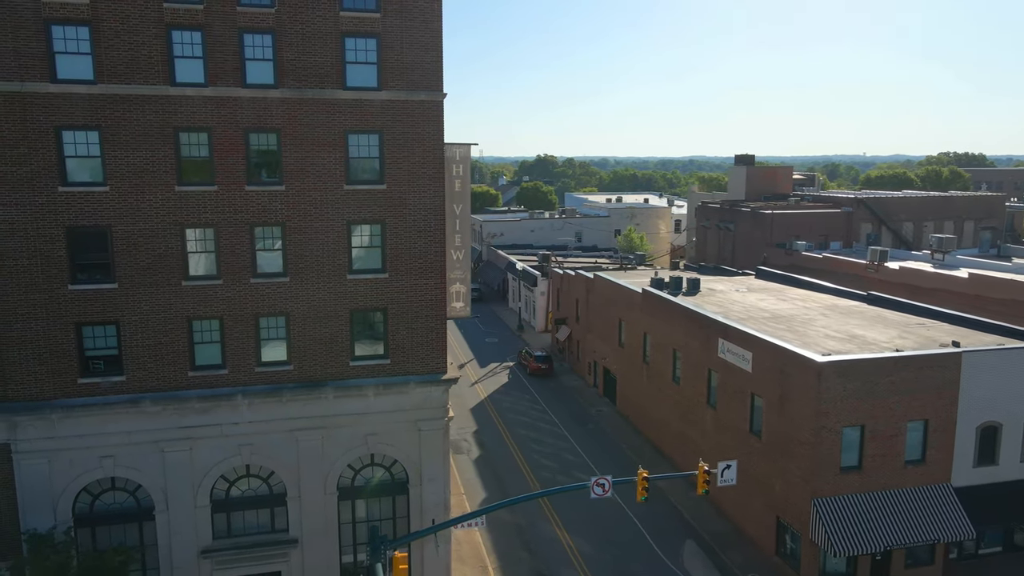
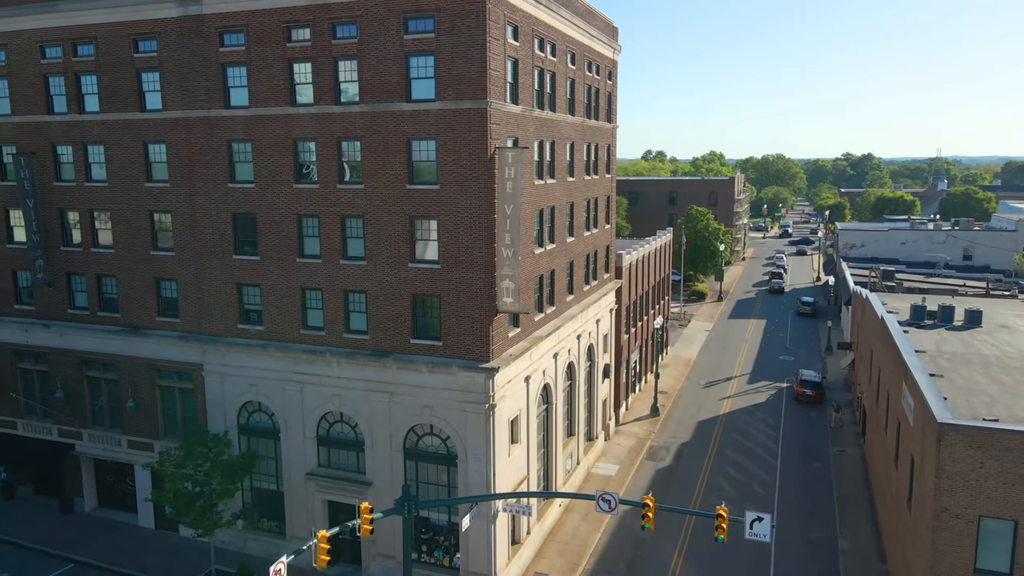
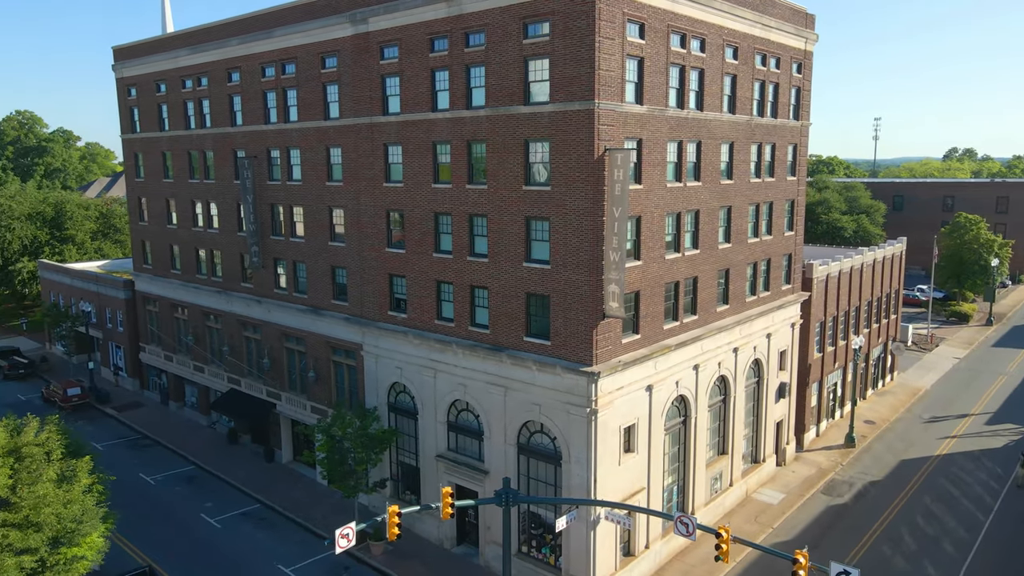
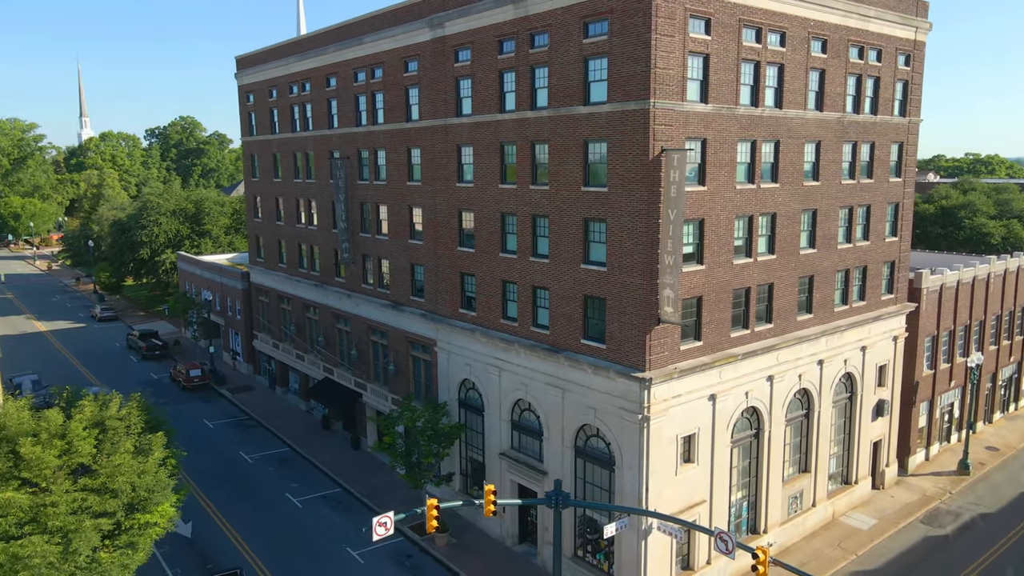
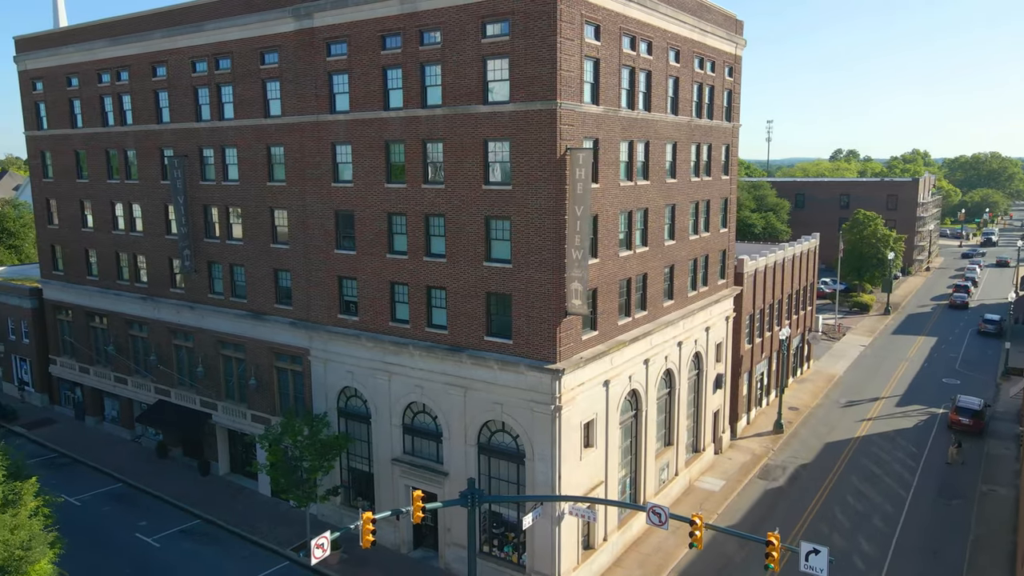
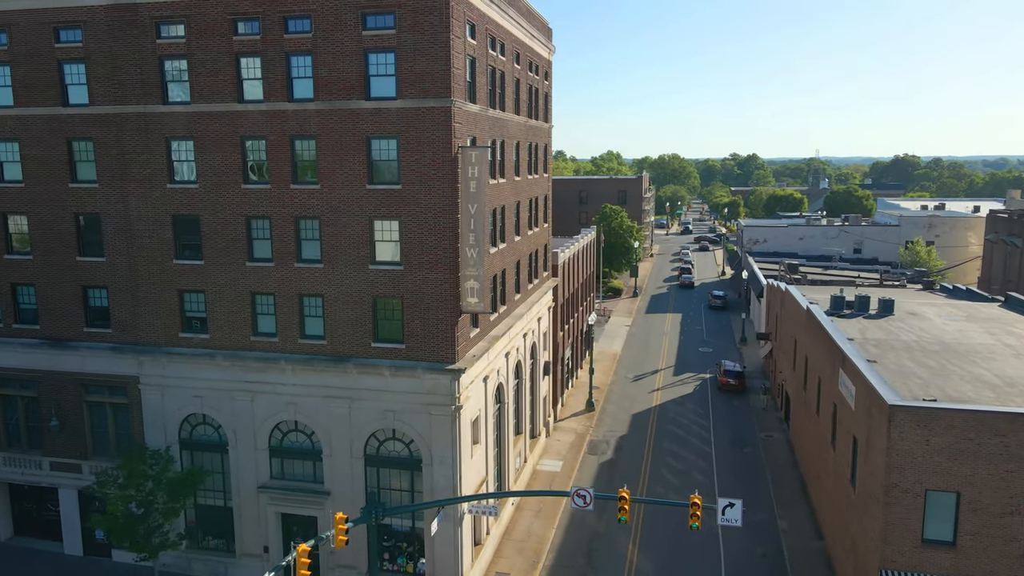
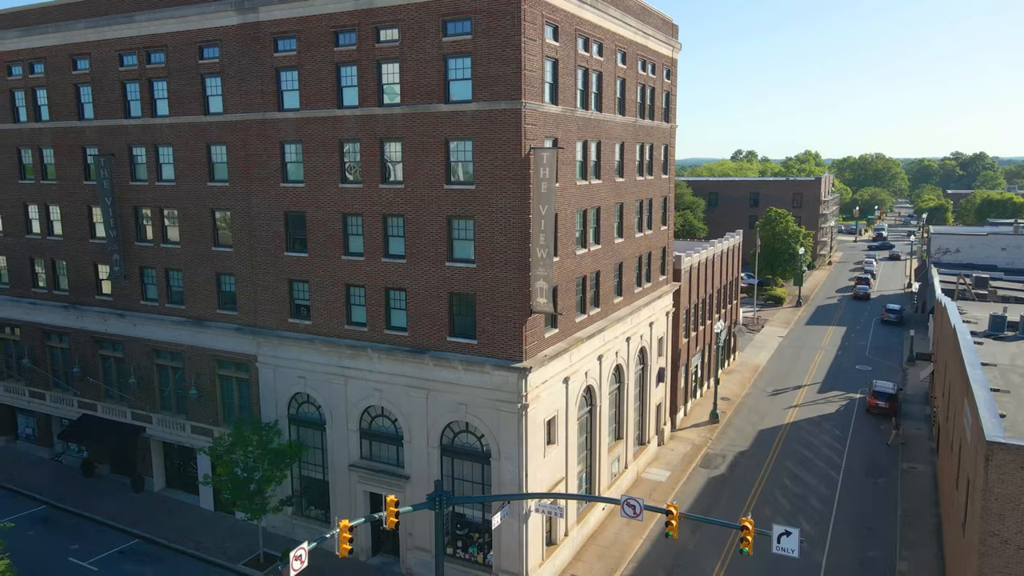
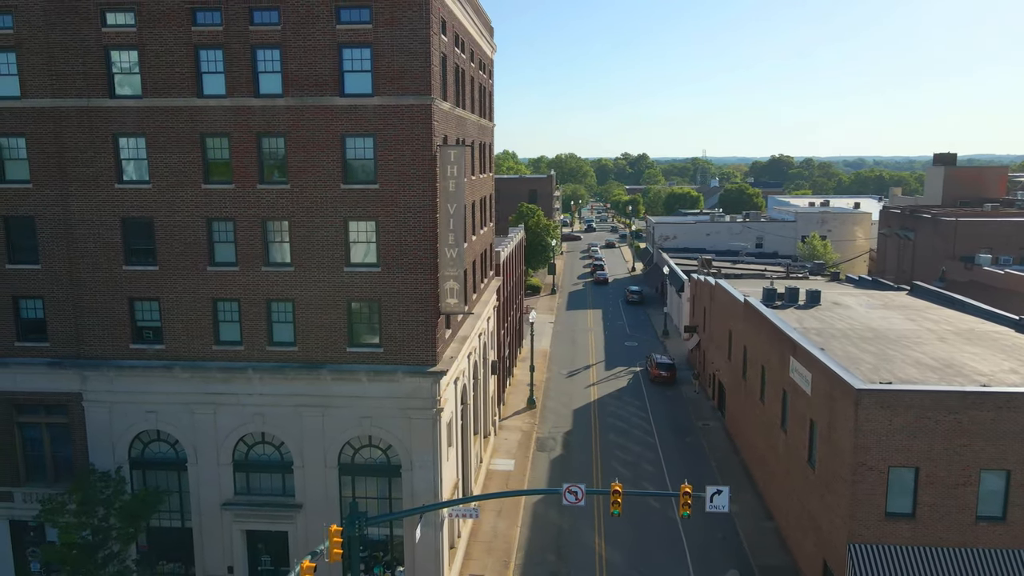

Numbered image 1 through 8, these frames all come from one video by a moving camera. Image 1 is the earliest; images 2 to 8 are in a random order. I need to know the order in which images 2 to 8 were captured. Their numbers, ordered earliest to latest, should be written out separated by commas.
8, 6, 2, 7, 5, 3, 4
